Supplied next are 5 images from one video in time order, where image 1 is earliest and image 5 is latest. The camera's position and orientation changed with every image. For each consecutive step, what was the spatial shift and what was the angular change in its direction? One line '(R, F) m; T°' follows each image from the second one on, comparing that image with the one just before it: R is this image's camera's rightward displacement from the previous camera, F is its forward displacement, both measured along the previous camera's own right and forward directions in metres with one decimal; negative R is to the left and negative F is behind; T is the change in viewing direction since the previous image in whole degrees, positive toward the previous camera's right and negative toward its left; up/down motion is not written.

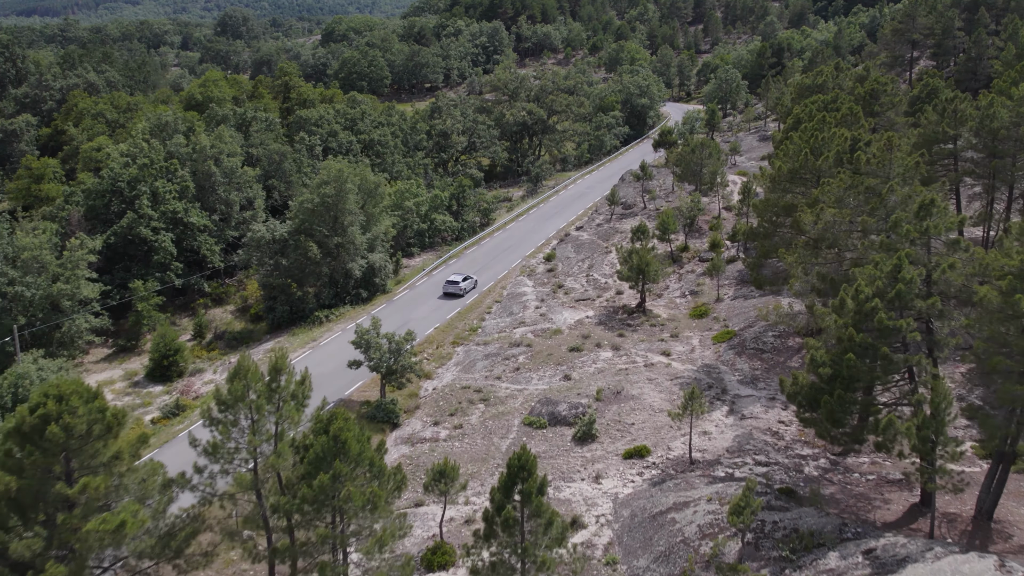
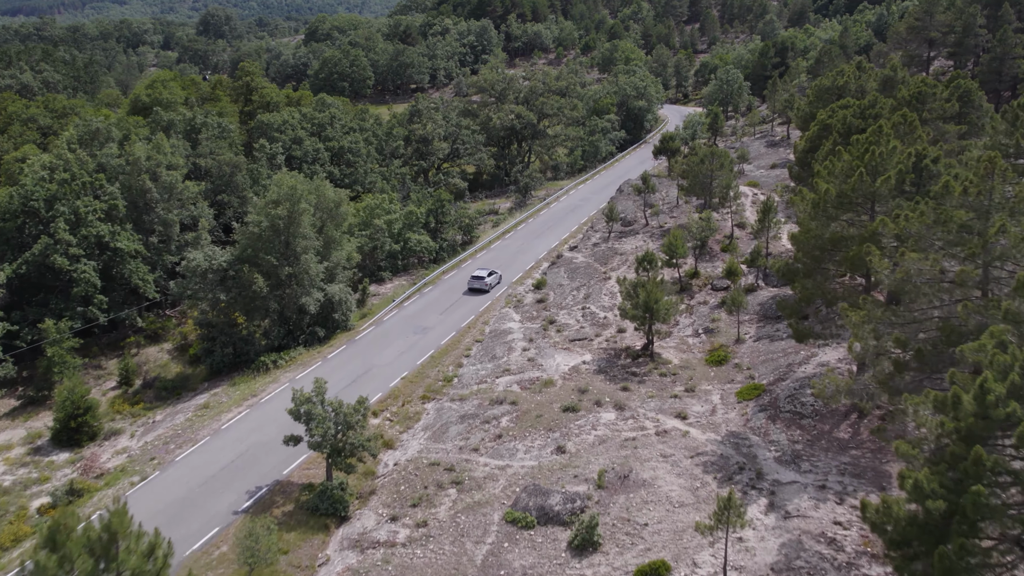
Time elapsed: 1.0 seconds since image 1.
(+0.3, +6.4) m; 0°
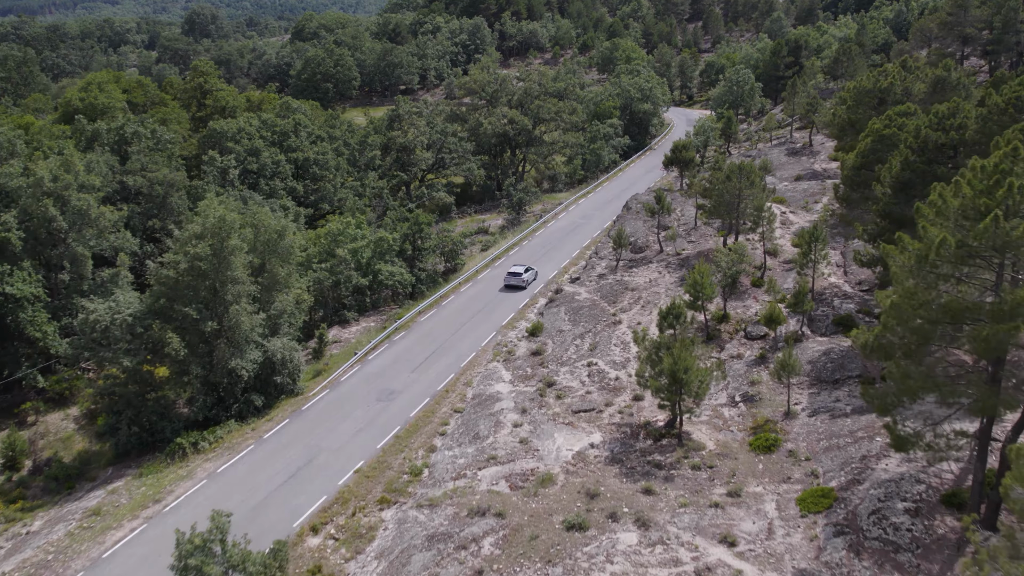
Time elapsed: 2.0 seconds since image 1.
(+0.2, +7.6) m; 0°
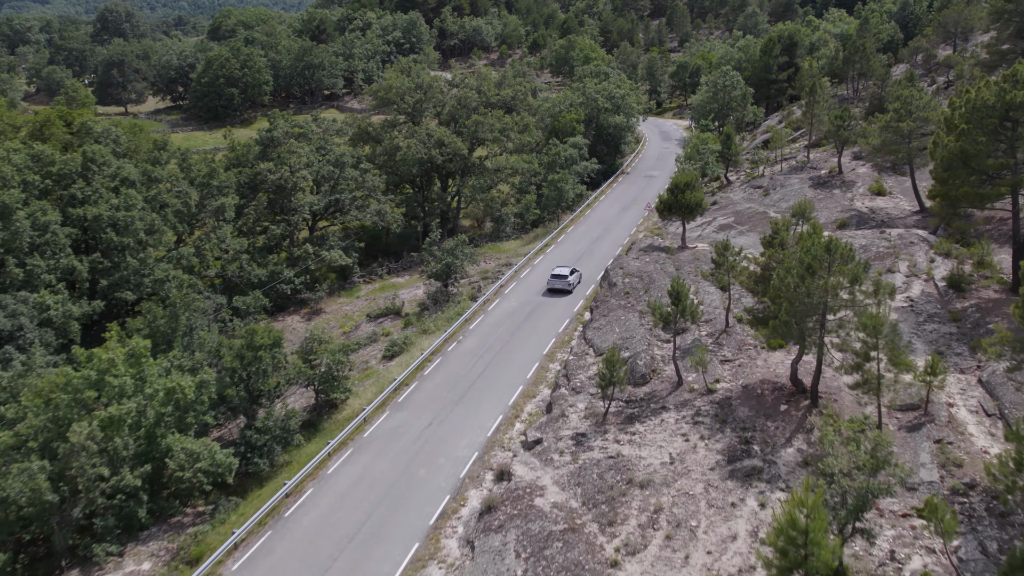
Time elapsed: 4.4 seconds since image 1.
(+1.0, +18.2) m; +3°
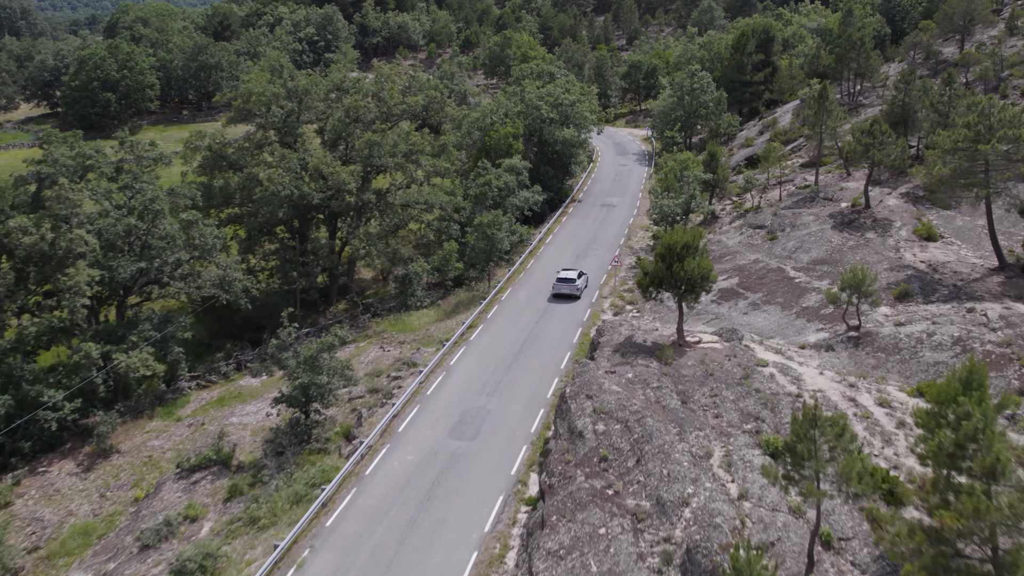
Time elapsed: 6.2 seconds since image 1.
(+1.0, +14.3) m; +3°
